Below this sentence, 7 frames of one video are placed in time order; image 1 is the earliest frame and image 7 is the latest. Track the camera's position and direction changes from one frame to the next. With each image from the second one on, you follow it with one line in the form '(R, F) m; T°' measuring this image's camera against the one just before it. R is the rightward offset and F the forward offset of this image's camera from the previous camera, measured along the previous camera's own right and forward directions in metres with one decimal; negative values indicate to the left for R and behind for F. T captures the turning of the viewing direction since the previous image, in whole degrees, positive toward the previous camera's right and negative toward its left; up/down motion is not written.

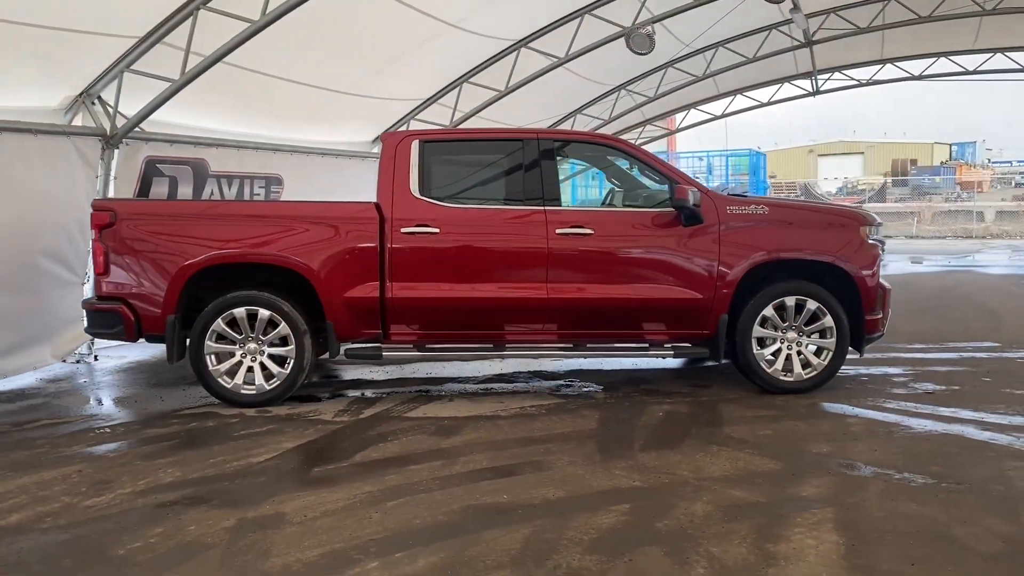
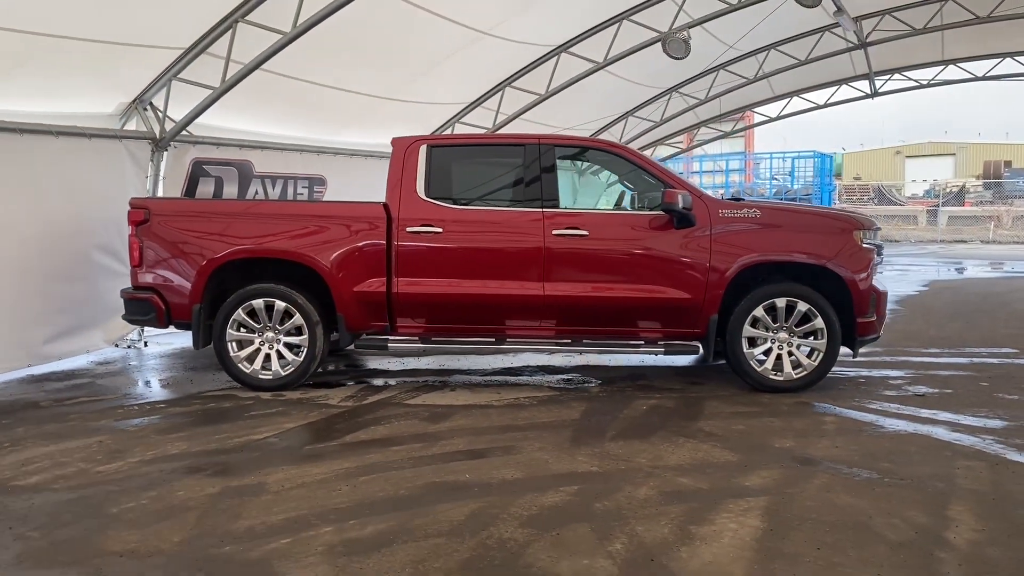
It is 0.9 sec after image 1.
(+0.5, -0.2) m; -5°
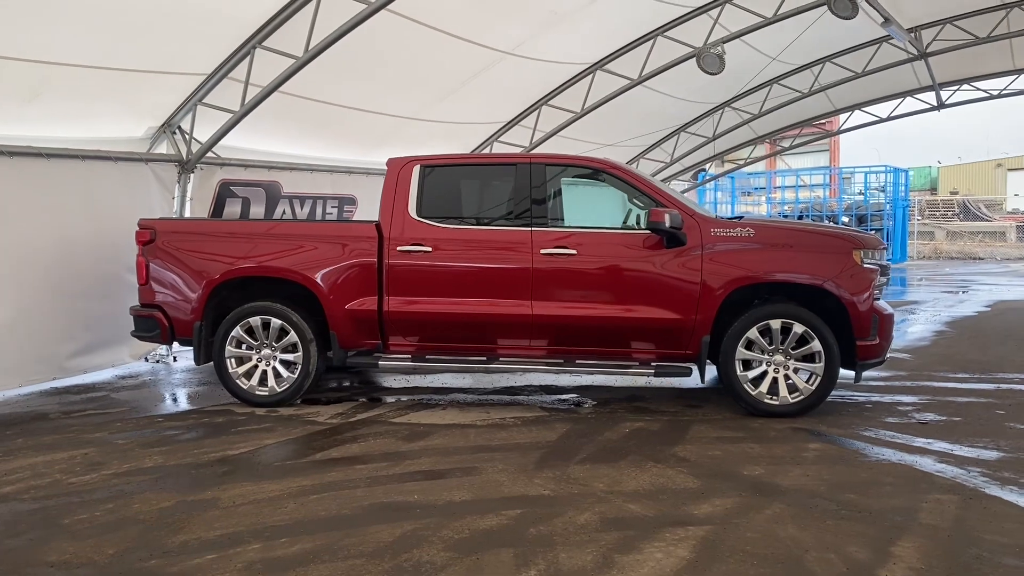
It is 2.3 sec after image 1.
(+0.6, +0.1) m; -5°
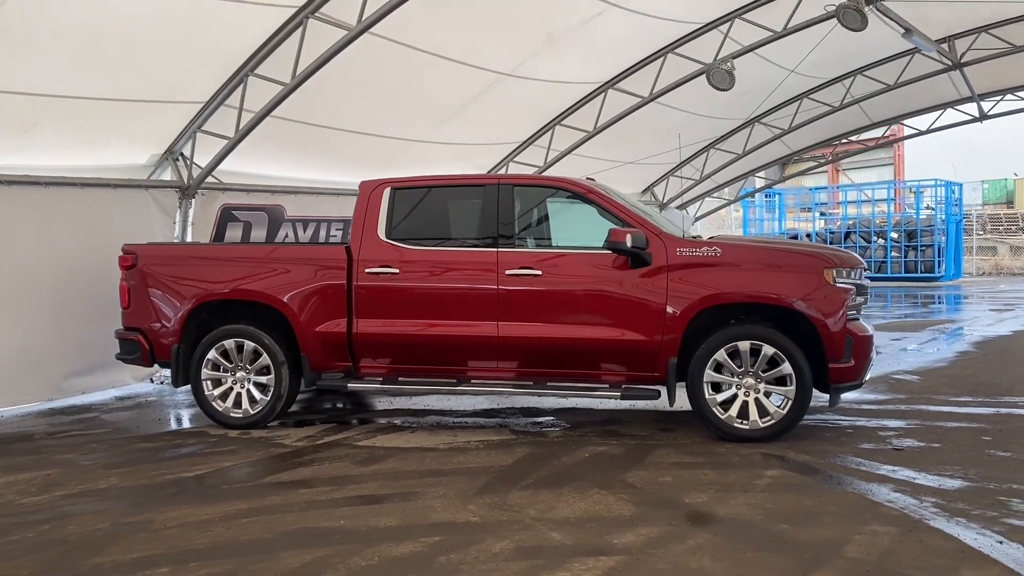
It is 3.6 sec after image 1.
(+0.6, +0.1) m; -3°
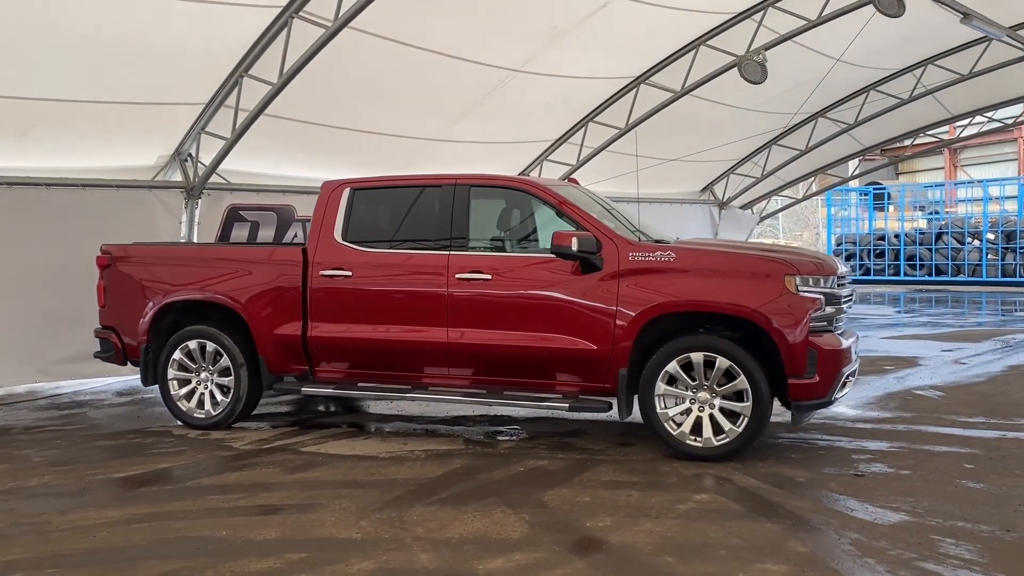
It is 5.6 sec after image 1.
(+0.9, +0.3) m; -6°
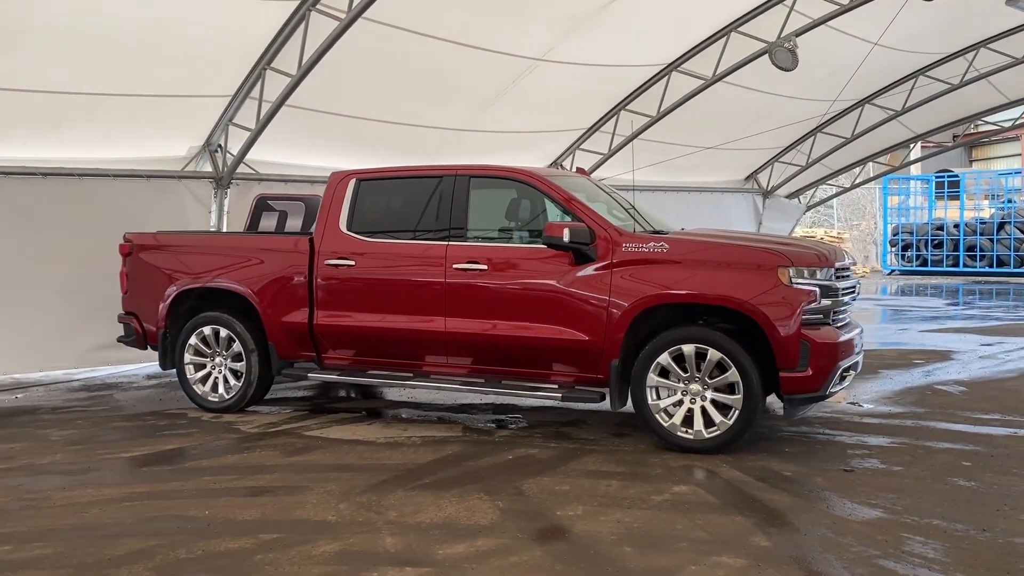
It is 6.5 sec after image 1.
(+0.4, 0.0) m; -4°
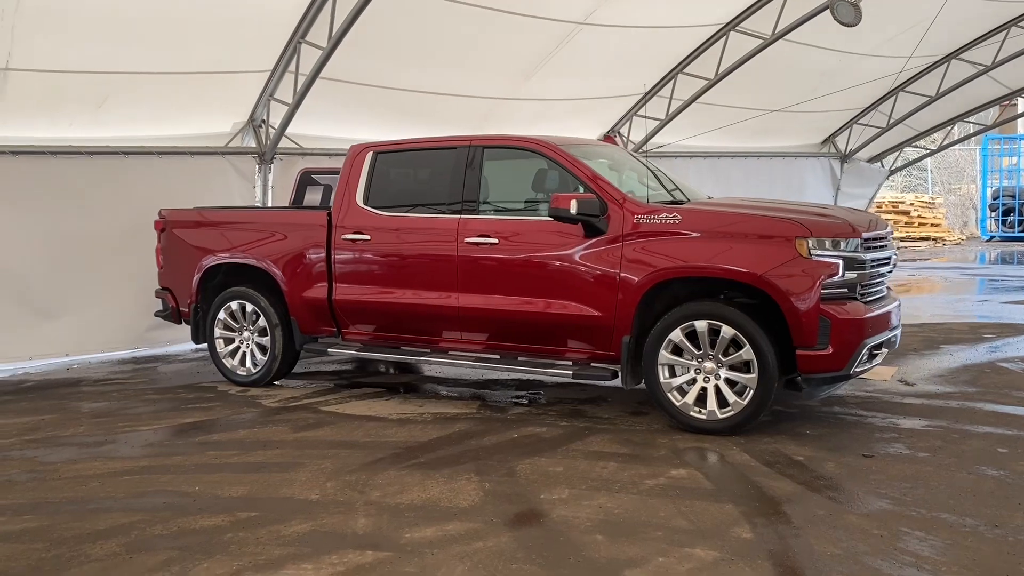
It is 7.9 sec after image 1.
(+0.4, +0.2) m; -6°
